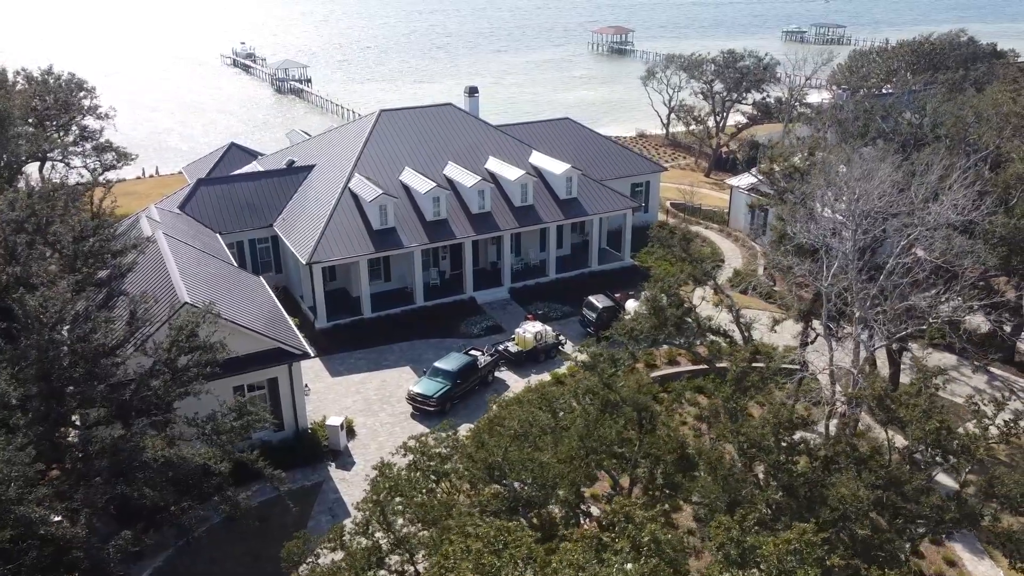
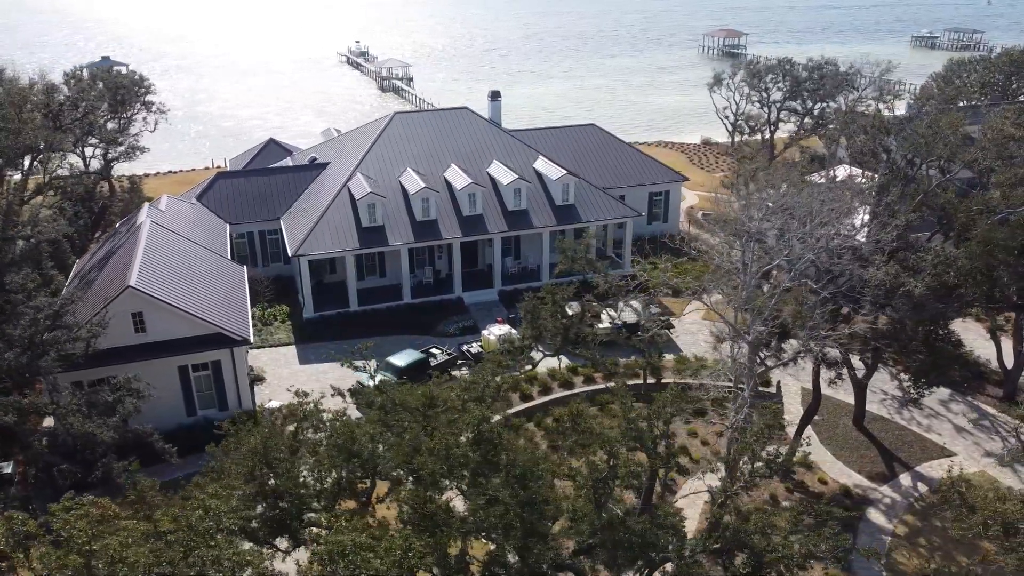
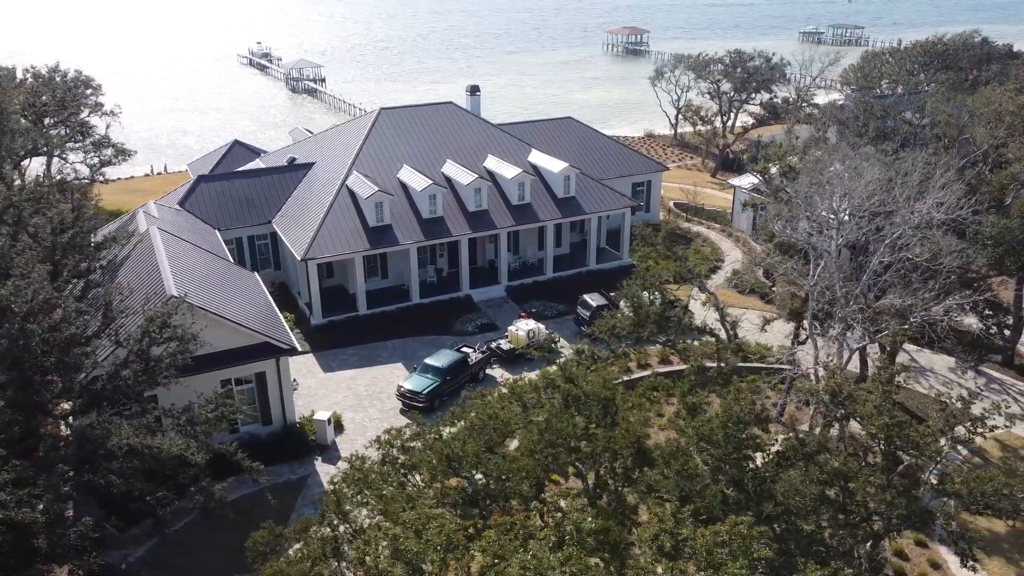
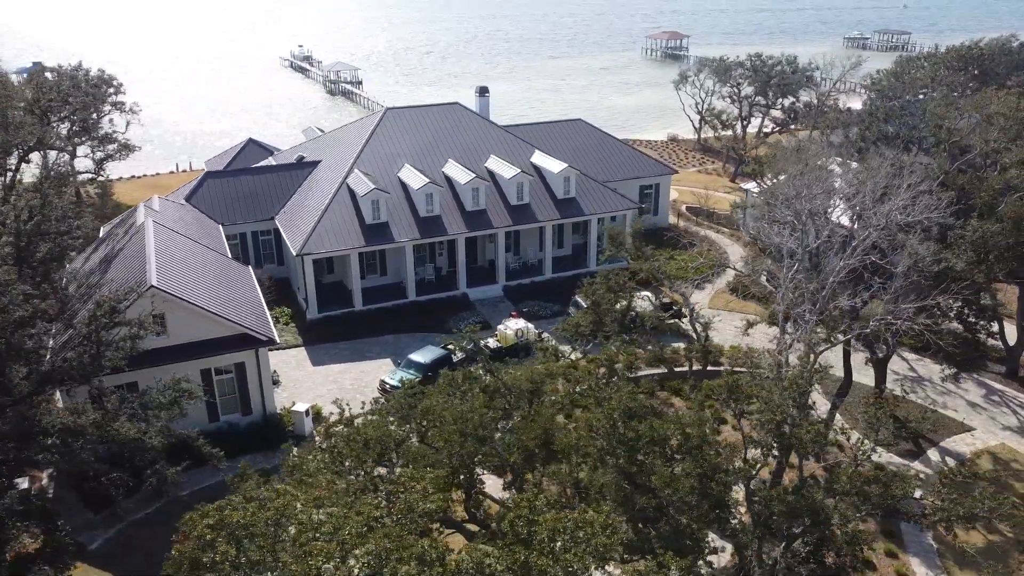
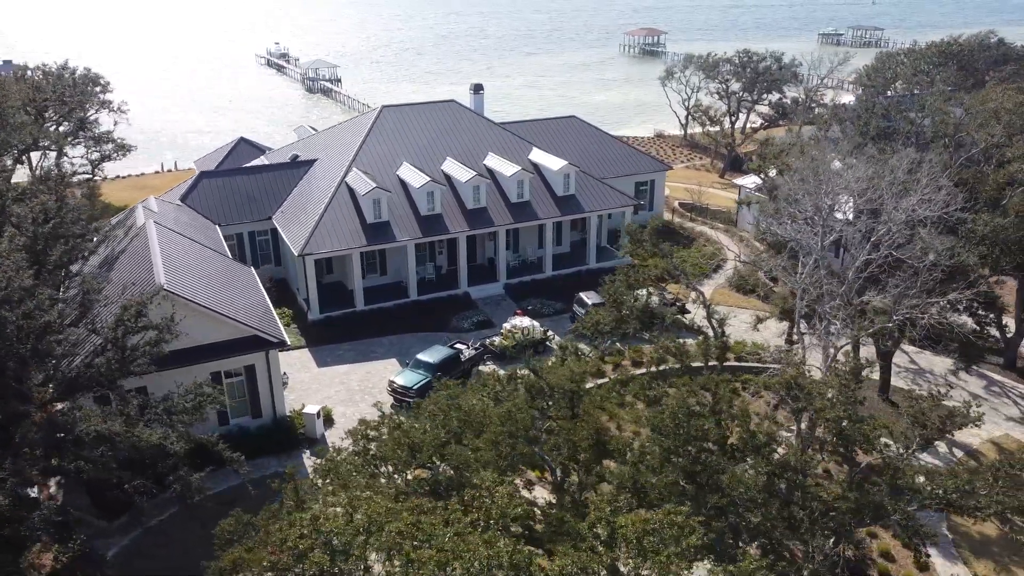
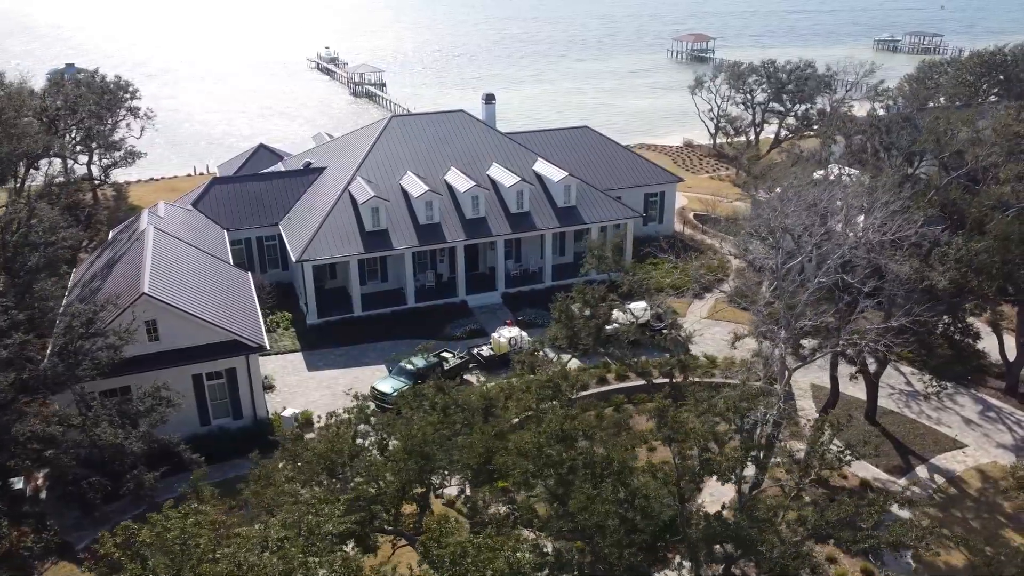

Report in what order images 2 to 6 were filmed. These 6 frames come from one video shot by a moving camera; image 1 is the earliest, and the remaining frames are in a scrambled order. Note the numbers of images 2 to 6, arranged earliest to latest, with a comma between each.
3, 5, 4, 6, 2
